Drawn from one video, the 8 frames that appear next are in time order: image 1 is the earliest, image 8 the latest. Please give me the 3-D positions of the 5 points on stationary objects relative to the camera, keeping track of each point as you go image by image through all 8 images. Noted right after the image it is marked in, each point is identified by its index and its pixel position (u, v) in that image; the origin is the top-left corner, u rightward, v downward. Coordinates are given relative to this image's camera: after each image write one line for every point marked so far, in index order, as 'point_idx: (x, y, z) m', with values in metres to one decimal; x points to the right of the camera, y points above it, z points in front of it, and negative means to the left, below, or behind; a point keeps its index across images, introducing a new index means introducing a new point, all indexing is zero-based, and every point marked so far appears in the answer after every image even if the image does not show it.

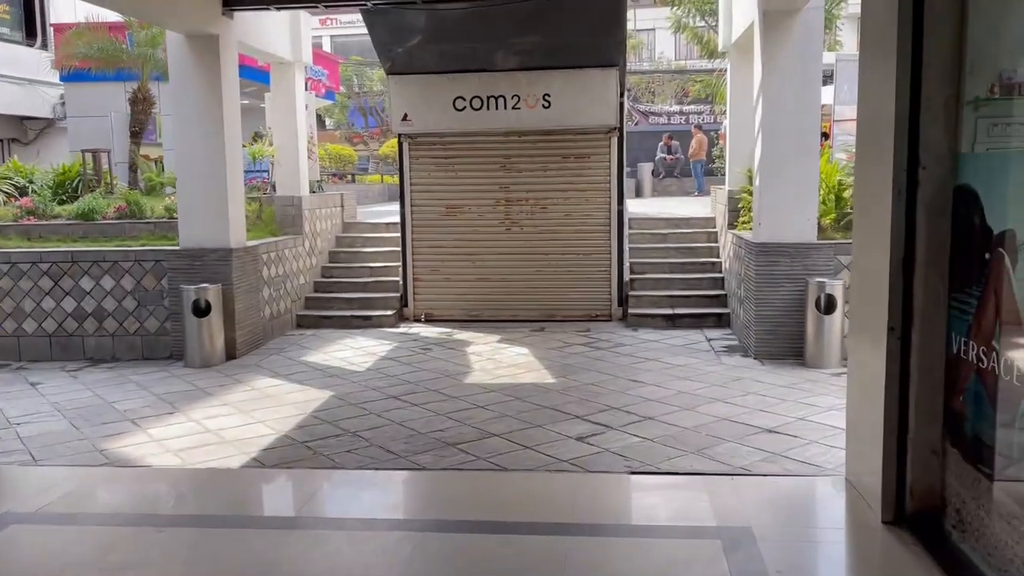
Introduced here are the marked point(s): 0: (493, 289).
0: (-0.2, 0.0, +10.4) m
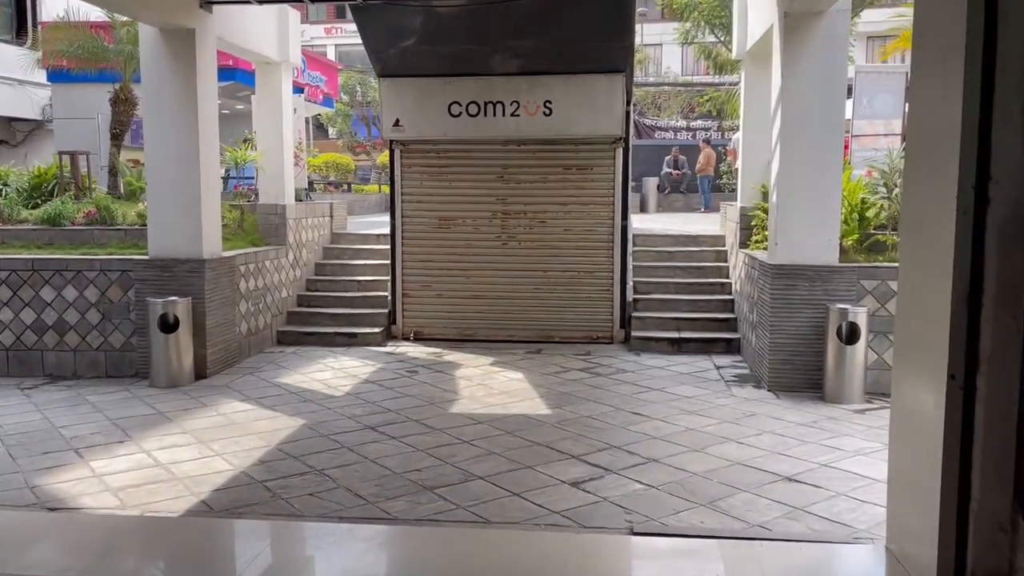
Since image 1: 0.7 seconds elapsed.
0: (-0.3, -0.2, +9.8) m
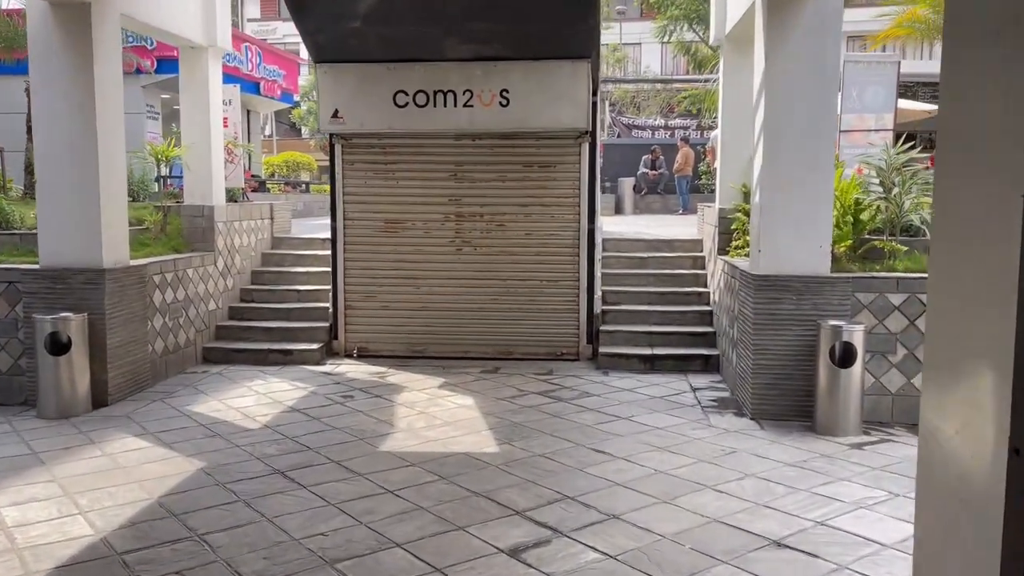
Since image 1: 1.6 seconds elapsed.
0: (-0.8, -0.4, +8.8) m
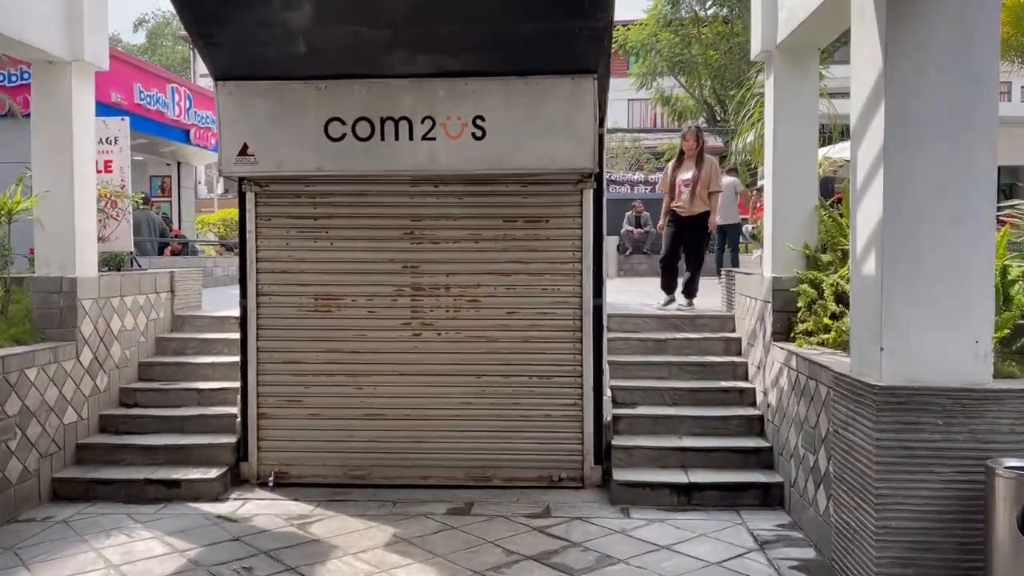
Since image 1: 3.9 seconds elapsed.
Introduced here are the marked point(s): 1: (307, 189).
0: (-0.9, -1.1, +6.4) m
1: (-1.6, +0.8, +6.4) m
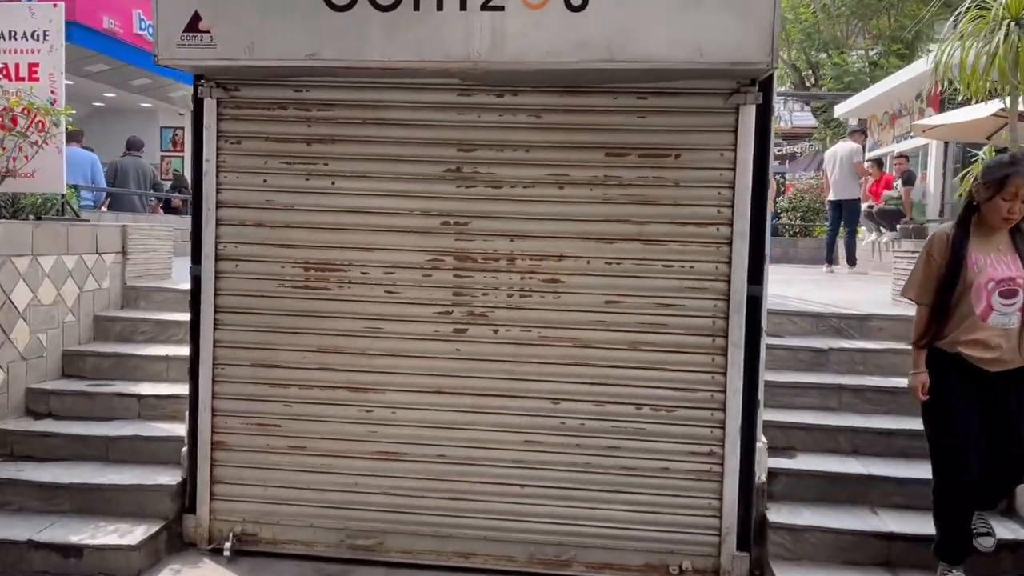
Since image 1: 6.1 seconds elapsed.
0: (-0.5, -1.0, +4.1) m
1: (-1.1, +0.9, +4.1) m
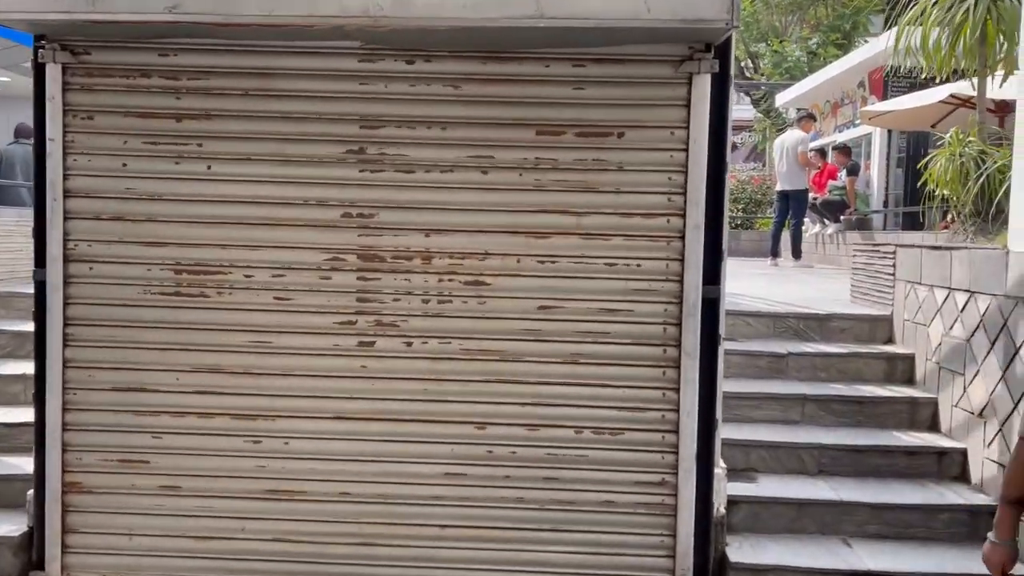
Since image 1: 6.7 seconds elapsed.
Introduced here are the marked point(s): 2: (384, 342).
0: (-0.8, -1.0, +3.4) m
1: (-1.4, +0.9, +3.3) m
2: (-0.5, -0.2, +3.4) m
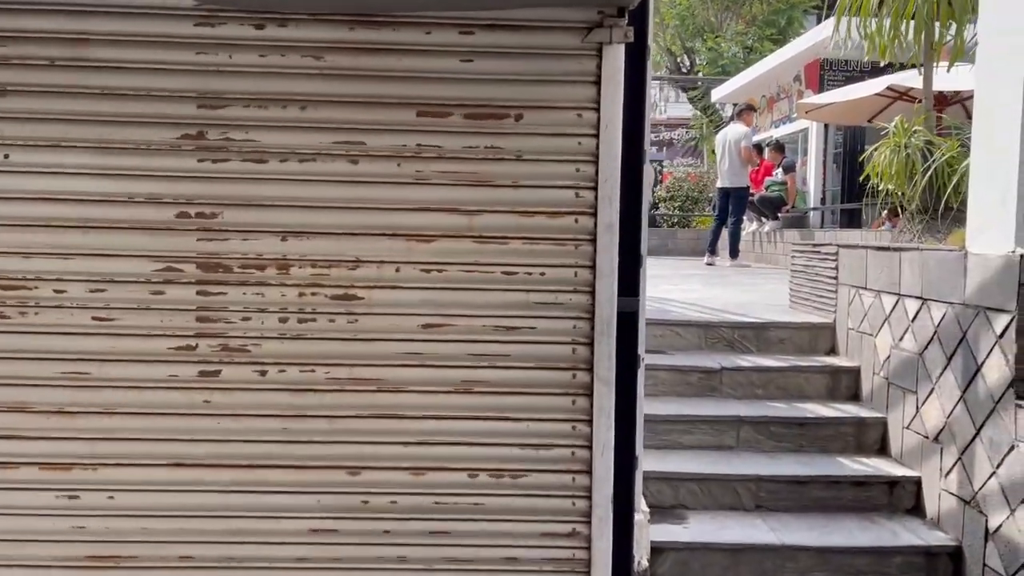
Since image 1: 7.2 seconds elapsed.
0: (-1.2, -1.1, +2.8) m
1: (-1.8, +0.9, +2.7) m
2: (-0.9, -0.3, +2.7) m
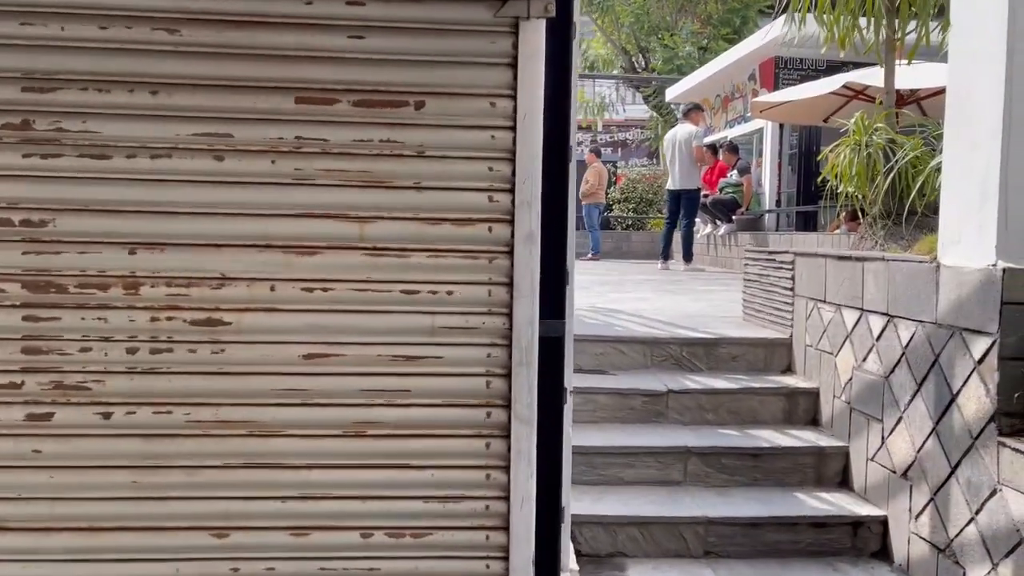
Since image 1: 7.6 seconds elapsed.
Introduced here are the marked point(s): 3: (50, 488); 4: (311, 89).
0: (-1.5, -1.1, +2.2) m
1: (-2.1, +0.8, +2.1) m
2: (-1.2, -0.3, +2.3) m
3: (-1.3, -0.5, +2.2) m
4: (-0.5, +0.5, +2.3) m
